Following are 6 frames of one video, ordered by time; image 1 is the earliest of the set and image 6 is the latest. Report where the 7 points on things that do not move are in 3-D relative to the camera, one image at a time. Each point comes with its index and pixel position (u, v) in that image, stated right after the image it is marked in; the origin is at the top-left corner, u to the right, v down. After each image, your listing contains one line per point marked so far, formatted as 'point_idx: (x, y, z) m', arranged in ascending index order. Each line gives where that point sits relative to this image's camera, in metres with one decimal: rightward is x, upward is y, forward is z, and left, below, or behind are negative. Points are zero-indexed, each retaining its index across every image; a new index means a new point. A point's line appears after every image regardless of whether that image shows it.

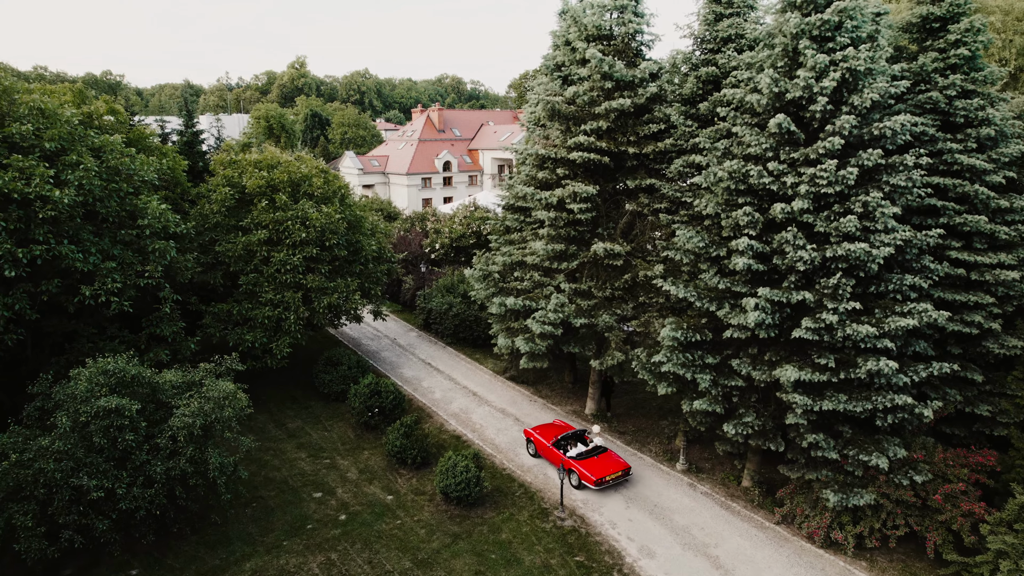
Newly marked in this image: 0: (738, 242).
0: (+4.1, +0.8, +10.9) m
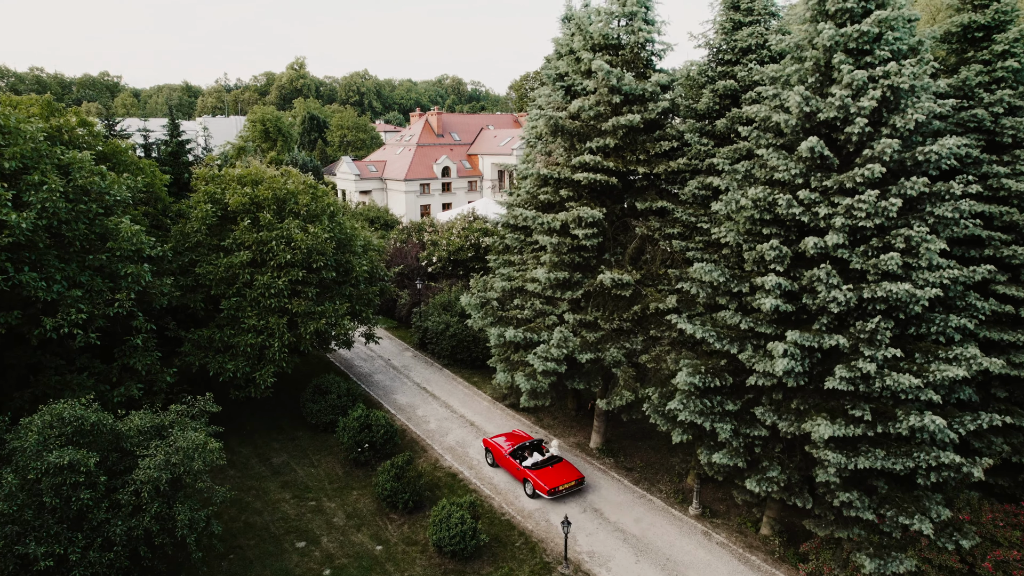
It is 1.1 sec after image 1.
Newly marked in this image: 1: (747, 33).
0: (+4.1, +0.1, +9.7) m
1: (+4.7, +5.1, +12.0) m
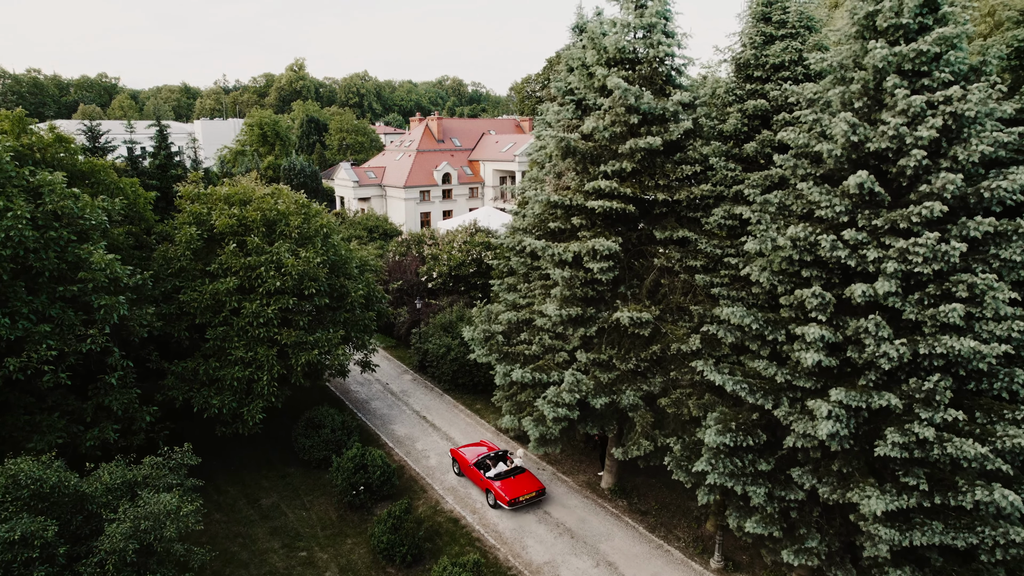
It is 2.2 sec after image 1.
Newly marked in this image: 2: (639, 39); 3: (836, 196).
0: (+4.2, -0.6, +8.6) m
1: (+4.8, +4.3, +10.9) m
2: (+2.6, +5.0, +12.2) m
3: (+4.8, +1.3, +8.9) m
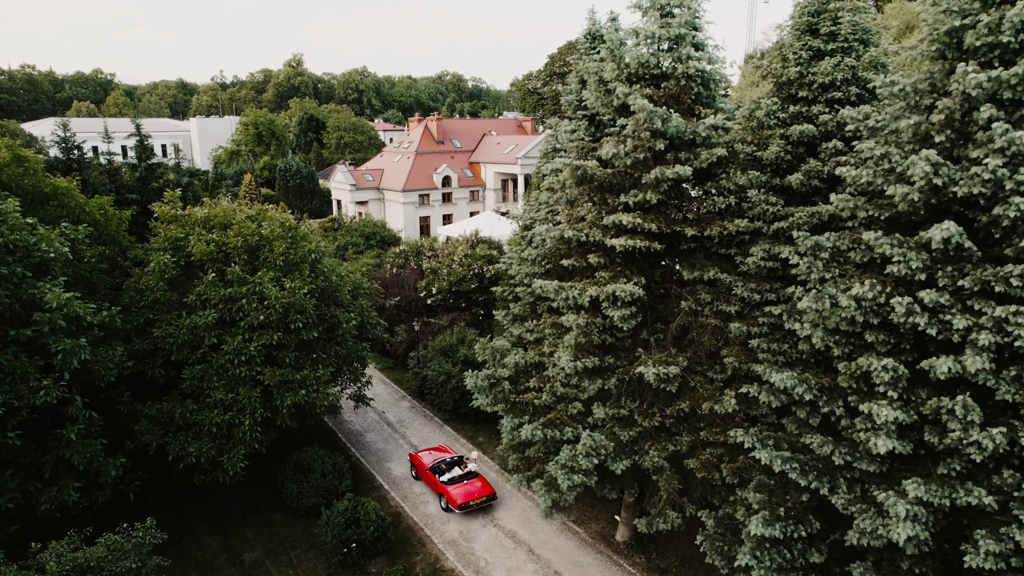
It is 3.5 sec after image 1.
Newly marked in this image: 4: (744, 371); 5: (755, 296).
0: (+4.3, -1.5, +7.2) m
1: (+5.0, +3.5, +9.4) m
2: (+2.7, +4.2, +10.8) m
3: (+4.9, +0.5, +7.4) m
4: (+3.9, -1.4, +10.2) m
5: (+4.0, -0.1, +10.1) m
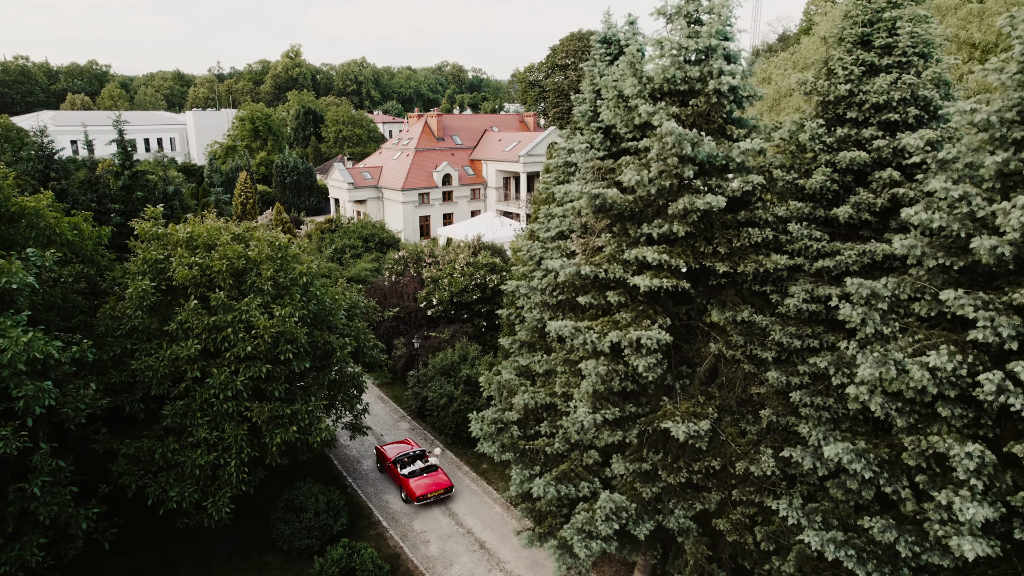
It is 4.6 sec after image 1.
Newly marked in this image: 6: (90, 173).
0: (+4.5, -2.2, +6.1) m
1: (+5.1, +2.8, +8.3) m
2: (+2.9, +3.5, +9.6) m
3: (+5.1, -0.2, +6.3) m
4: (+4.1, -2.1, +9.1) m
5: (+4.2, -0.8, +9.0) m
6: (-13.7, +3.6, +19.7) m
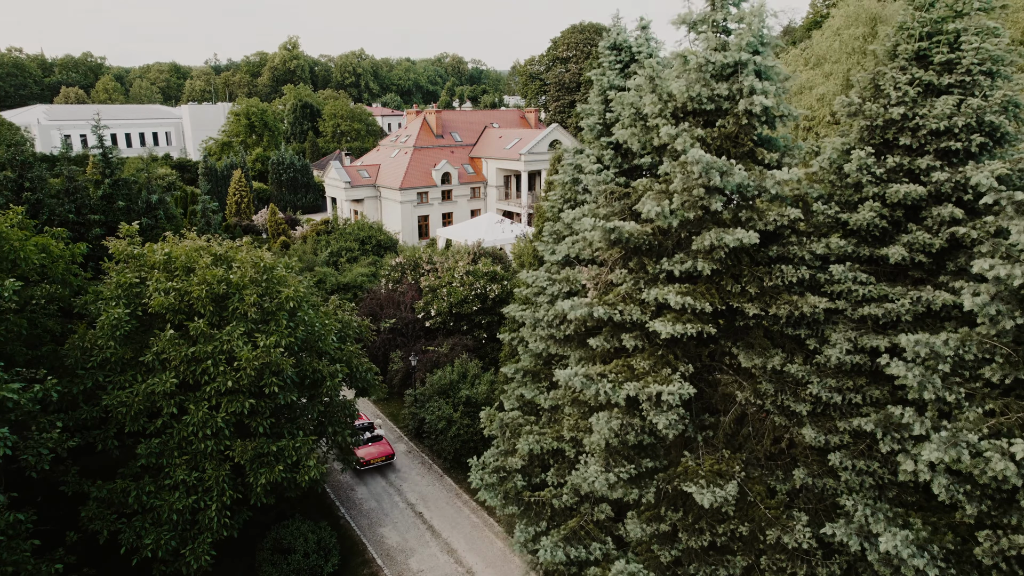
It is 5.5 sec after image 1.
0: (+4.6, -2.9, +5.1) m
1: (+5.2, +2.2, +7.2) m
2: (+2.9, +2.9, +8.5) m
3: (+5.1, -0.9, +5.3) m
4: (+4.2, -2.7, +8.1) m
5: (+4.3, -1.5, +8.0) m
6: (-13.6, +3.2, +18.6) m
